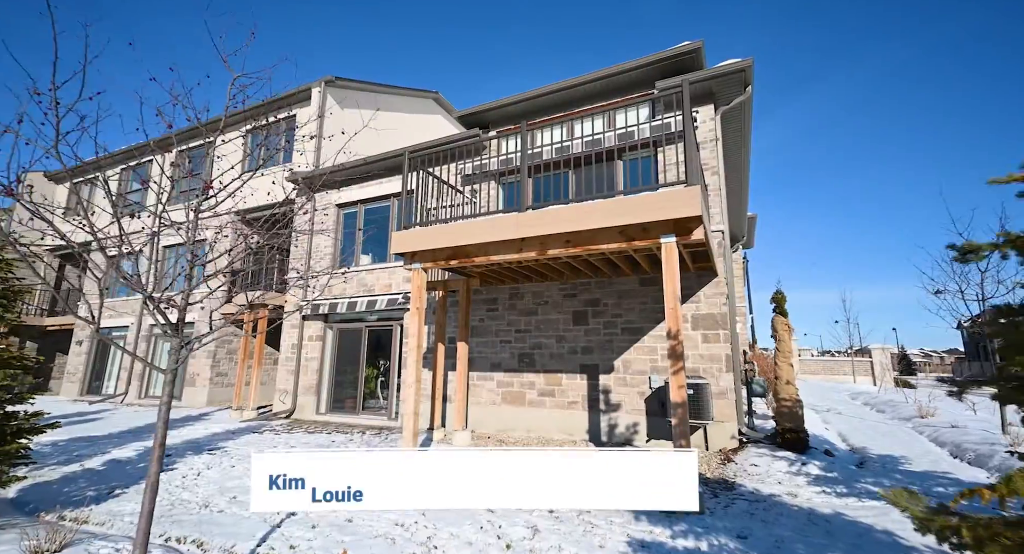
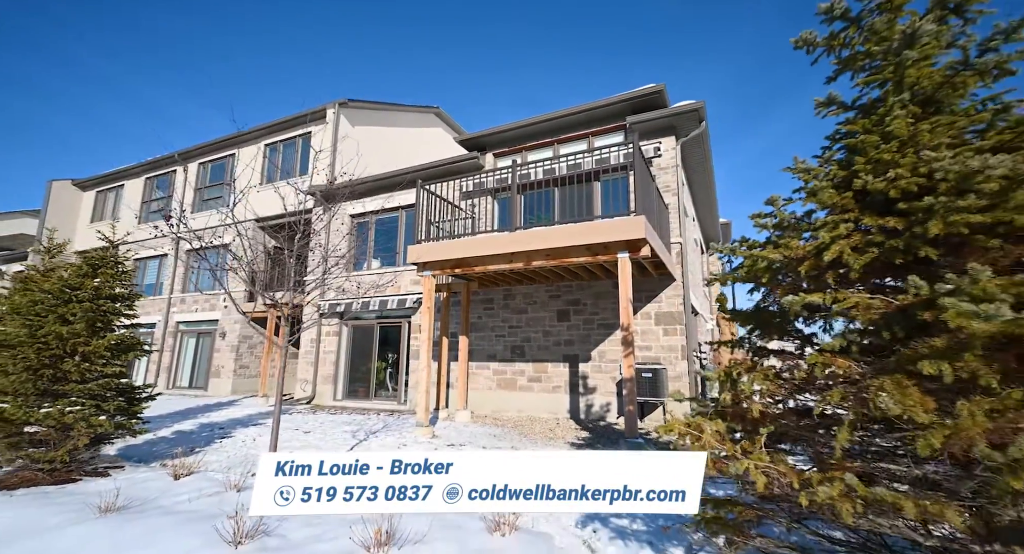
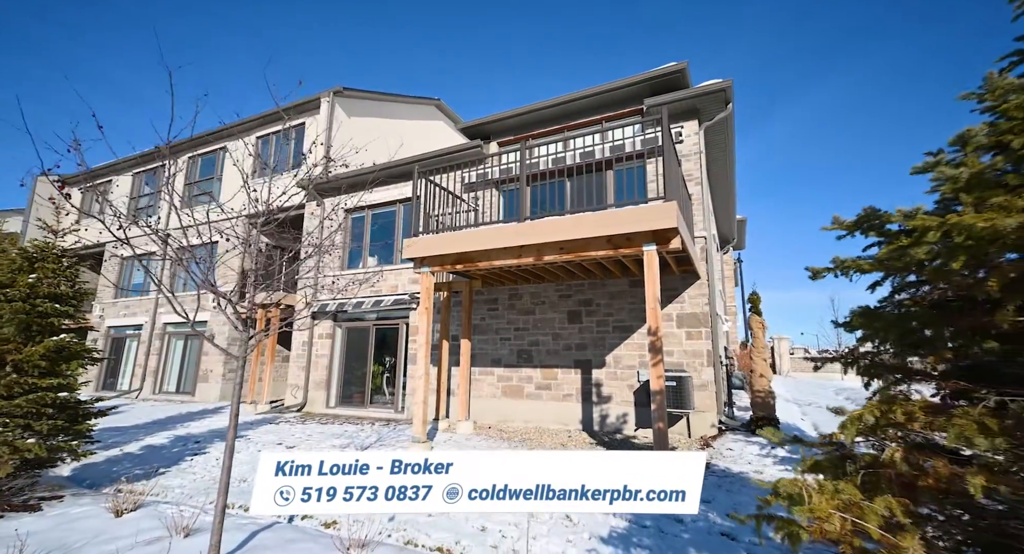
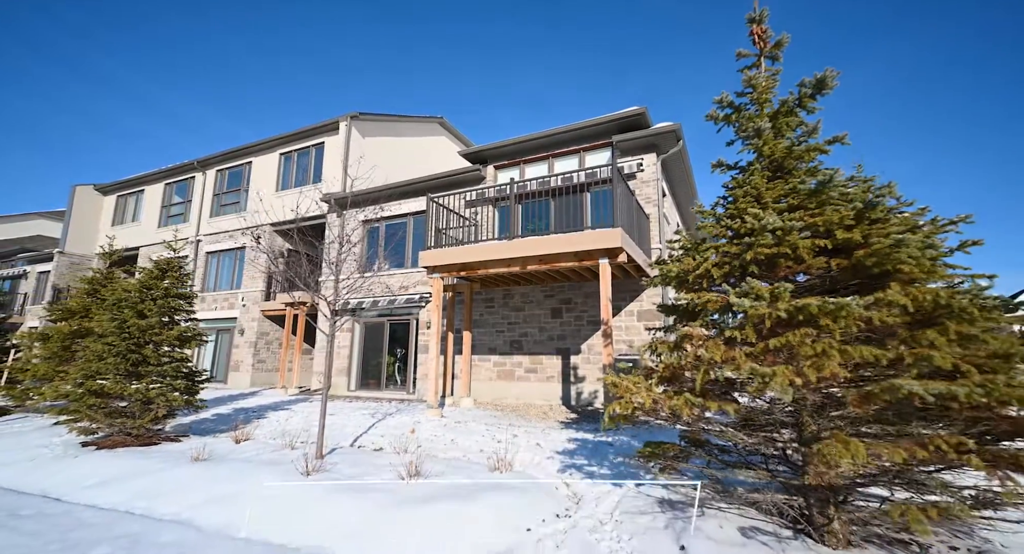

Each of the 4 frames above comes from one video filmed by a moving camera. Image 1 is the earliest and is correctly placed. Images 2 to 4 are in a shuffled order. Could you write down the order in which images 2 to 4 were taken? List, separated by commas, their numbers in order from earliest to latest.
3, 2, 4
